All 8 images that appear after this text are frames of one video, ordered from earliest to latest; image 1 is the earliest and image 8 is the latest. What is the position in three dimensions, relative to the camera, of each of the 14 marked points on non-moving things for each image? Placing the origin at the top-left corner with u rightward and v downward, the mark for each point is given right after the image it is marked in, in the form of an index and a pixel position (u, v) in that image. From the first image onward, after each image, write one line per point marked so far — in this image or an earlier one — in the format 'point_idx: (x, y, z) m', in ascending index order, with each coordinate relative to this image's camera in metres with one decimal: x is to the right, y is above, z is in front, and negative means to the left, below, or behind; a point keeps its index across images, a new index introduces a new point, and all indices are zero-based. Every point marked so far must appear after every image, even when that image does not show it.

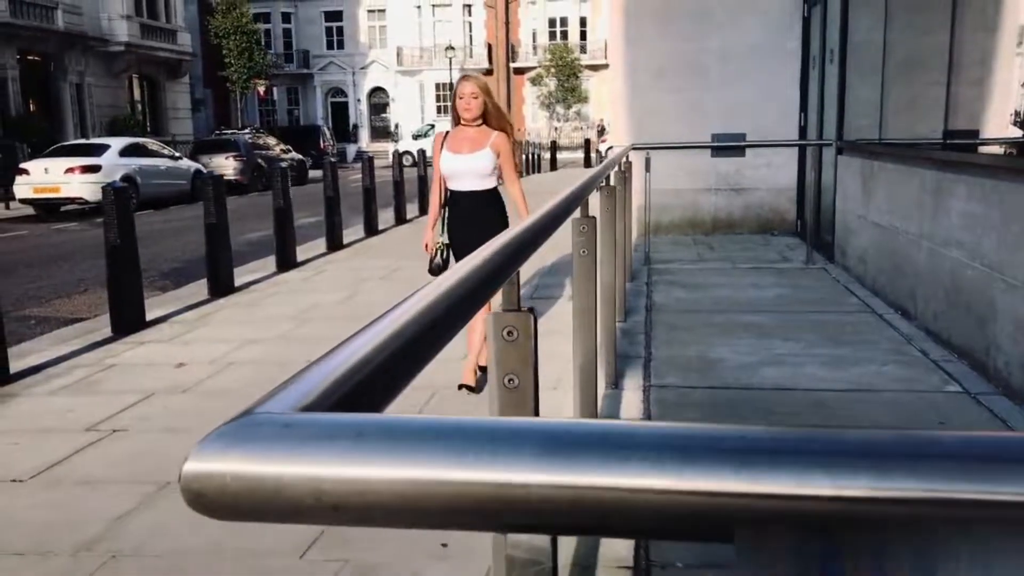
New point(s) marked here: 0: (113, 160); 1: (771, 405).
0: (-7.6, +2.4, +17.2) m
1: (+1.3, -0.6, +4.4) m
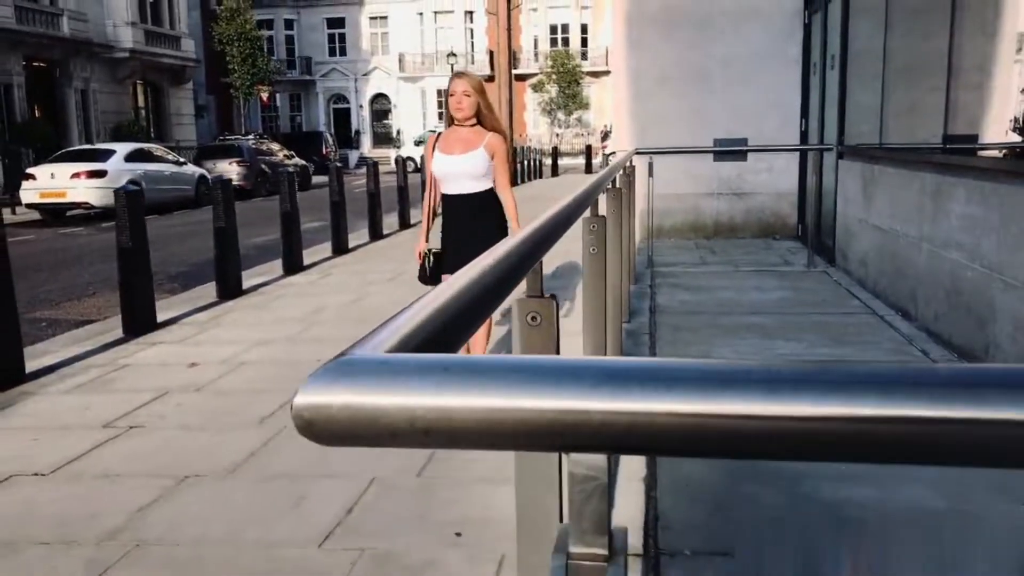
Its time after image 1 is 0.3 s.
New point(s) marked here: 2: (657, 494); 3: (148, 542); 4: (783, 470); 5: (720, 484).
0: (-7.6, +2.3, +17.3) m
1: (+1.3, -0.6, +4.5) m
2: (+0.5, -0.8, +3.4) m
3: (-1.3, -0.9, +3.2) m
4: (+1.1, -0.7, +3.6) m
5: (+0.8, -0.8, +3.5) m
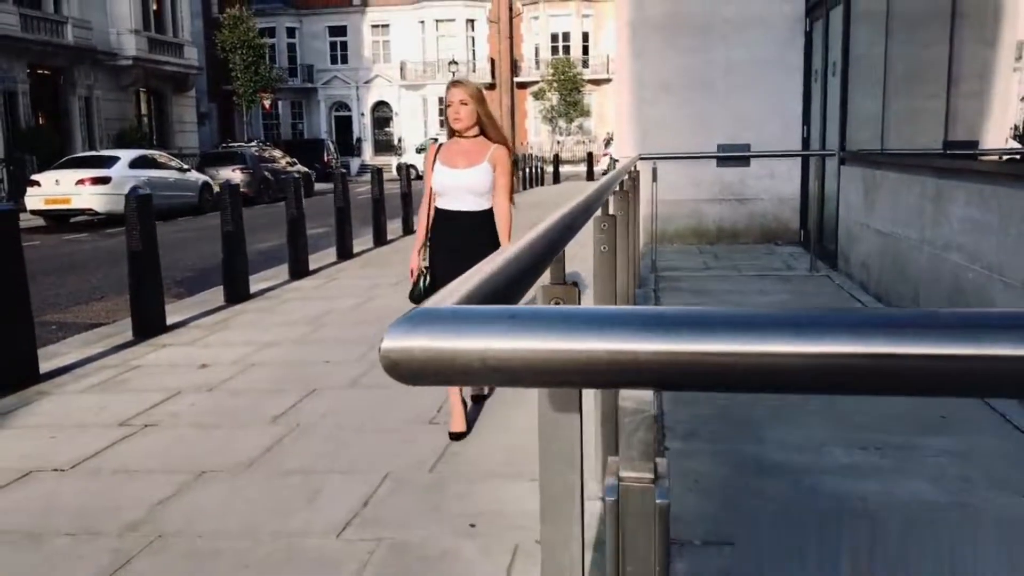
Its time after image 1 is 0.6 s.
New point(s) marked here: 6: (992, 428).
0: (-7.5, +2.2, +17.4) m
1: (+1.4, -0.6, +4.6) m
2: (+0.6, -0.8, +3.5) m
3: (-1.3, -0.9, +3.3) m
4: (+1.1, -0.7, +3.7) m
5: (+0.9, -0.8, +3.6) m
6: (+2.2, -0.6, +4.1) m
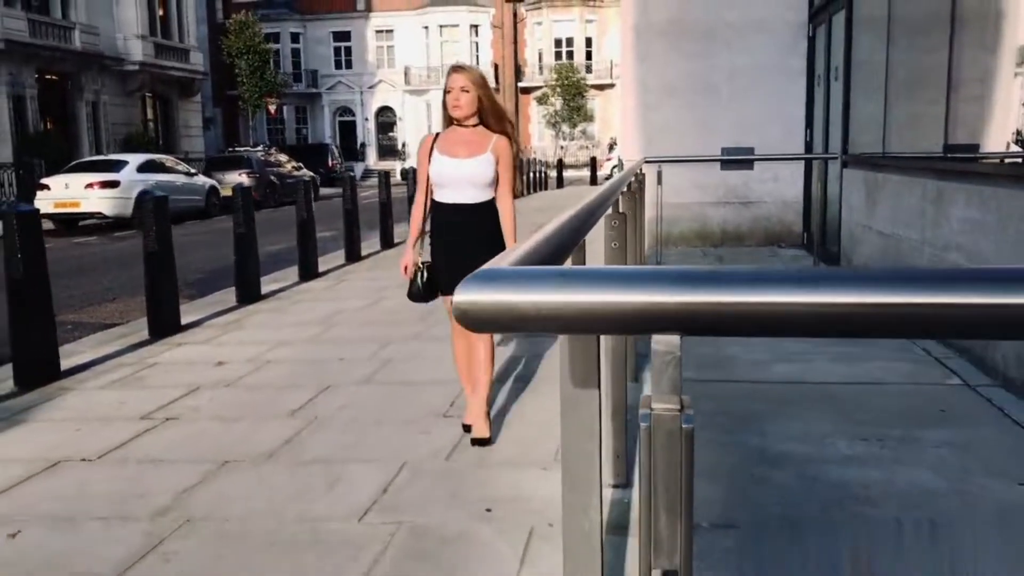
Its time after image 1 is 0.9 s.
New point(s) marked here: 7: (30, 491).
0: (-7.4, +2.2, +17.6) m
1: (+1.4, -0.6, +4.7) m
2: (+0.6, -0.8, +3.6) m
3: (-1.2, -0.9, +3.5) m
4: (+1.2, -0.7, +3.9) m
5: (+0.9, -0.7, +3.7) m
6: (+2.2, -0.6, +4.2) m
7: (-2.0, -0.9, +3.9) m
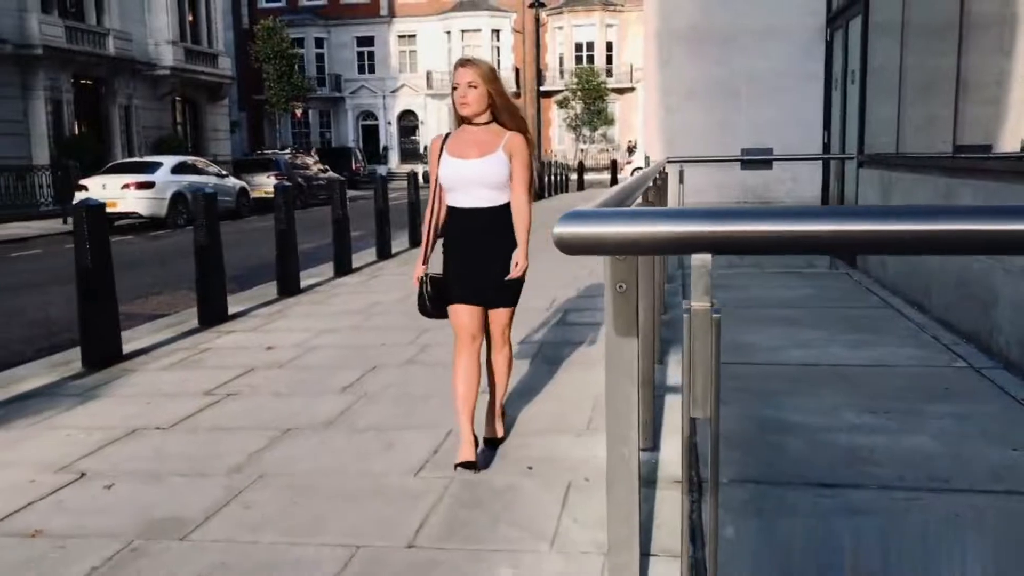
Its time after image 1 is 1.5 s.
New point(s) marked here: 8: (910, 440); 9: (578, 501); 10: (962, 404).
0: (-7.0, +2.2, +18.1) m
1: (+1.6, -0.5, +5.1) m
2: (+0.8, -0.7, +4.0) m
3: (-1.0, -0.8, +3.9) m
4: (+1.4, -0.6, +4.2) m
5: (+1.1, -0.7, +4.1) m
6: (+2.4, -0.5, +4.5) m
7: (-1.9, -0.8, +4.3) m
8: (+1.8, -0.7, +4.0) m
9: (+0.2, -0.8, +3.4) m
10: (+2.2, -0.6, +4.4) m
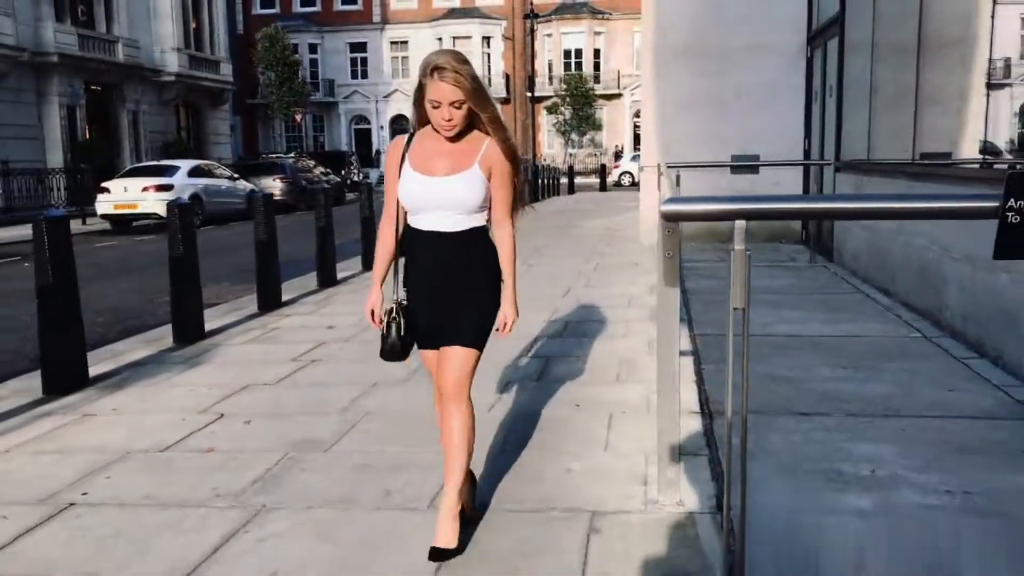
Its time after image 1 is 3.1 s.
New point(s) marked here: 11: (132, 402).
0: (-6.9, +2.3, +19.1) m
1: (+1.9, -0.4, +6.2) m
2: (+1.1, -0.6, +5.1) m
3: (-0.8, -0.7, +4.9) m
4: (+1.6, -0.5, +5.3) m
5: (+1.4, -0.6, +5.2) m
6: (+2.7, -0.4, +5.7) m
7: (-1.6, -0.7, +5.3) m
8: (+2.0, -0.6, +5.1) m
9: (+0.5, -0.7, +4.5) m
10: (+2.5, -0.5, +5.6) m
11: (-2.3, -0.7, +5.5) m
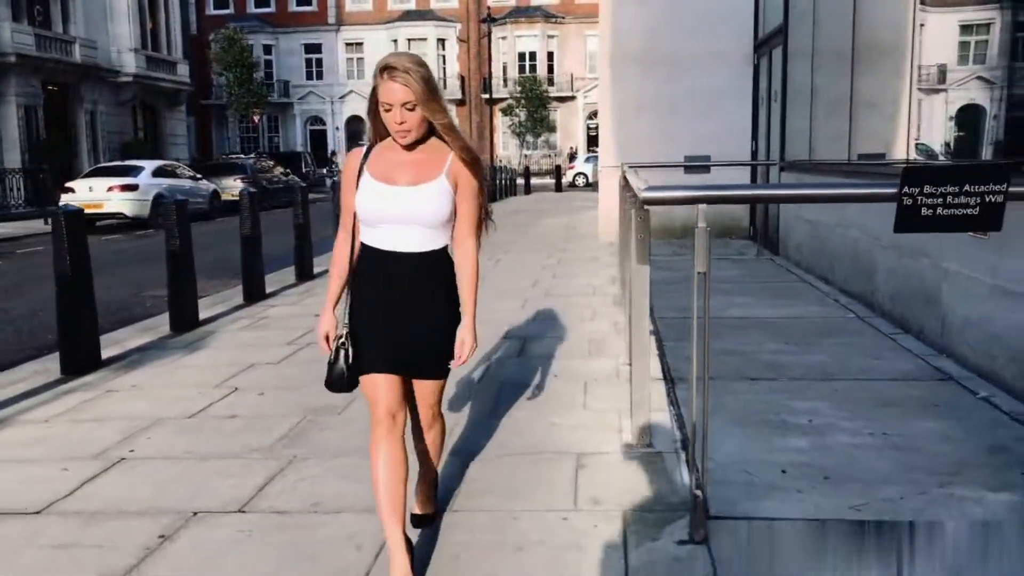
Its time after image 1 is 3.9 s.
0: (-7.8, +2.3, +19.3) m
1: (+1.7, -0.3, +6.9) m
2: (+1.0, -0.5, +5.7) m
3: (-0.8, -0.6, +5.5) m
4: (+1.5, -0.4, +6.0) m
5: (+1.3, -0.4, +5.9) m
6: (+2.5, -0.3, +6.4) m
7: (-1.7, -0.6, +5.9) m
8: (+1.9, -0.4, +5.8) m
9: (+0.5, -0.6, +5.2) m
10: (+2.4, -0.3, +6.3) m
11: (-2.4, -0.6, +6.0) m
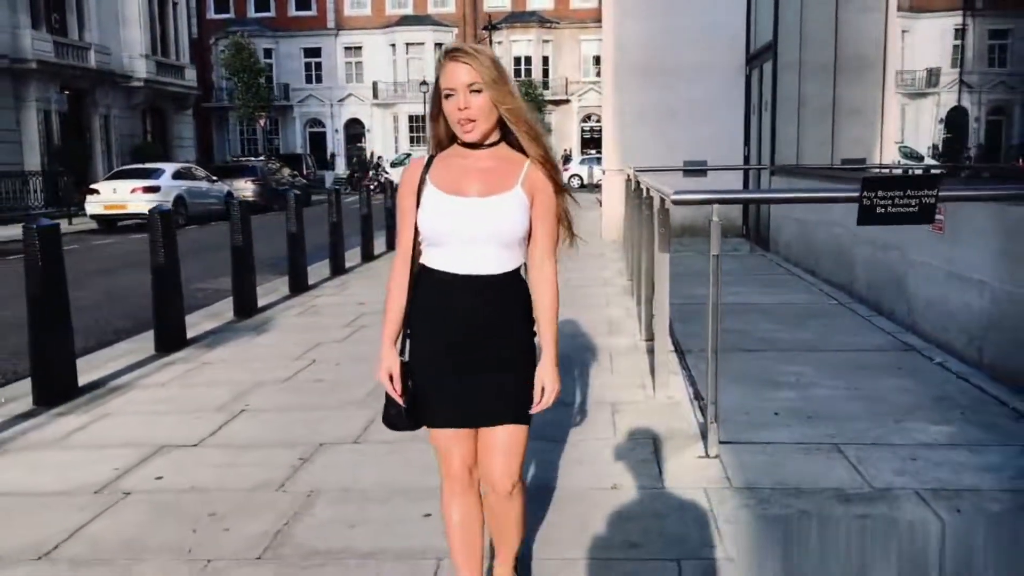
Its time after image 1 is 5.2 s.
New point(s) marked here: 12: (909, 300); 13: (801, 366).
0: (-7.7, +2.4, +20.3) m
1: (+2.0, -0.2, +8.0) m
2: (+1.3, -0.4, +6.8) m
3: (-0.6, -0.5, +6.6) m
4: (+1.8, -0.3, +7.1) m
5: (+1.5, -0.4, +7.0) m
6: (+2.8, -0.2, +7.5) m
7: (-1.5, -0.5, +6.9) m
8: (+2.2, -0.3, +6.9) m
9: (+0.7, -0.5, +6.2) m
10: (+2.6, -0.2, +7.4) m
11: (-2.2, -0.5, +7.0) m
12: (+3.0, -0.1, +6.8) m
13: (+1.9, -0.5, +5.9) m
